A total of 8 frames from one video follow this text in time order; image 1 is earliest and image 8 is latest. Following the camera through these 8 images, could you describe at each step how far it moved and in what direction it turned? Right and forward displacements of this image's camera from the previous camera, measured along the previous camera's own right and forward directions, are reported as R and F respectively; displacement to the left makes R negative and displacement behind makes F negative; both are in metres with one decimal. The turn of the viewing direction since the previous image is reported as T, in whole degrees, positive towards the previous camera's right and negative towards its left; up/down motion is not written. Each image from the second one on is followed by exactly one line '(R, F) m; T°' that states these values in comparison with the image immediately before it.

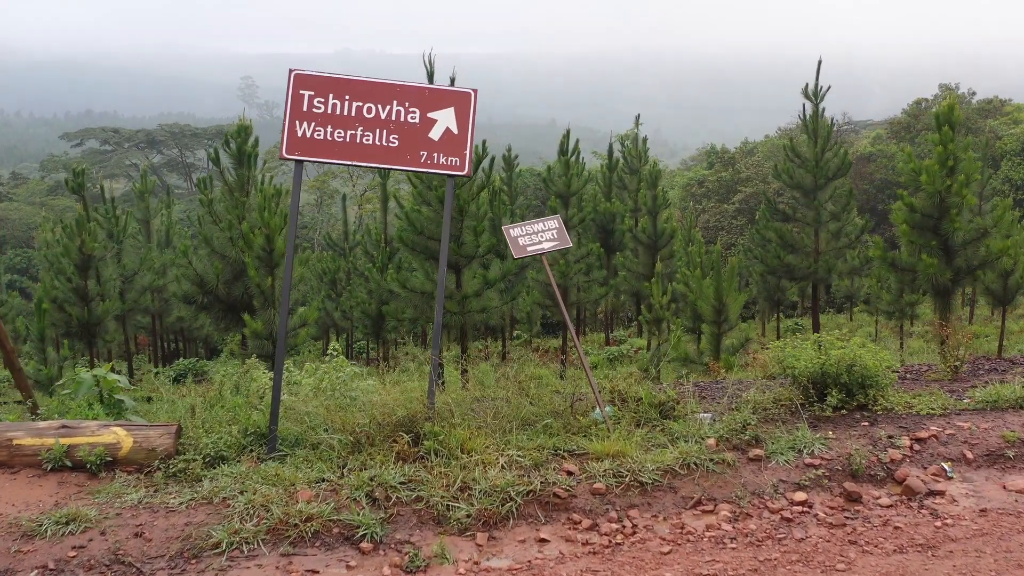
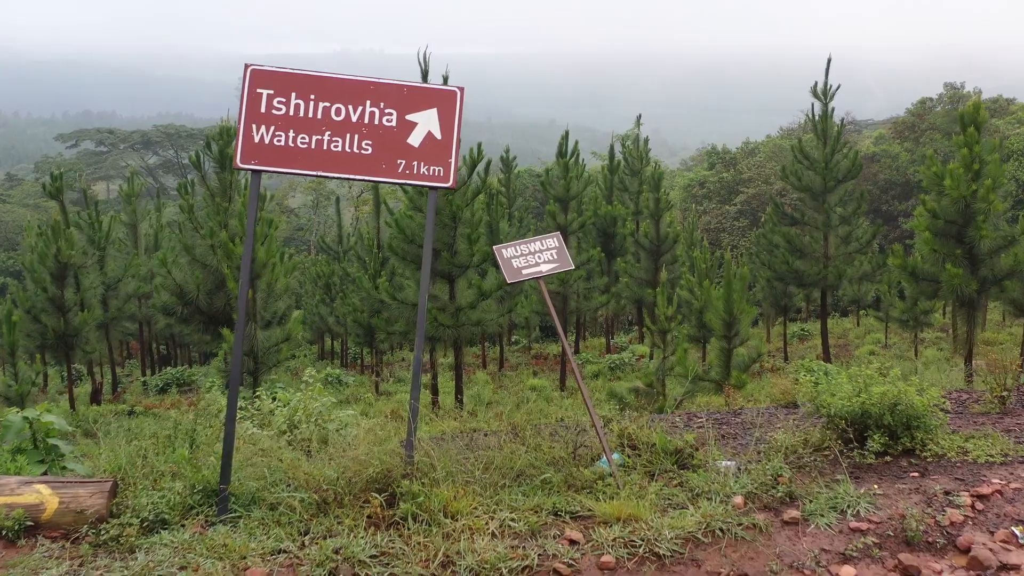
(0.0, +0.6) m; 0°
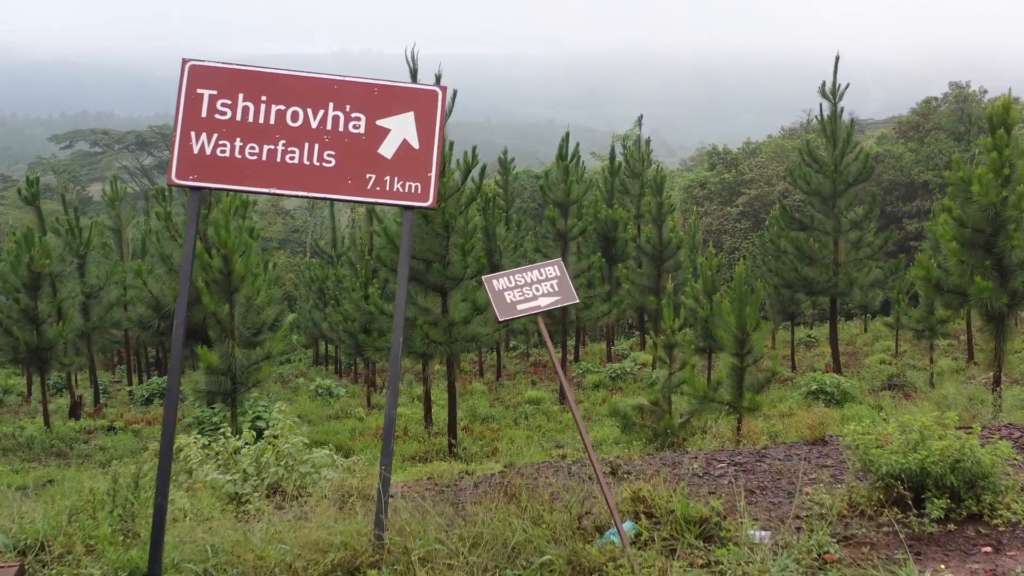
(0.0, +0.6) m; 0°
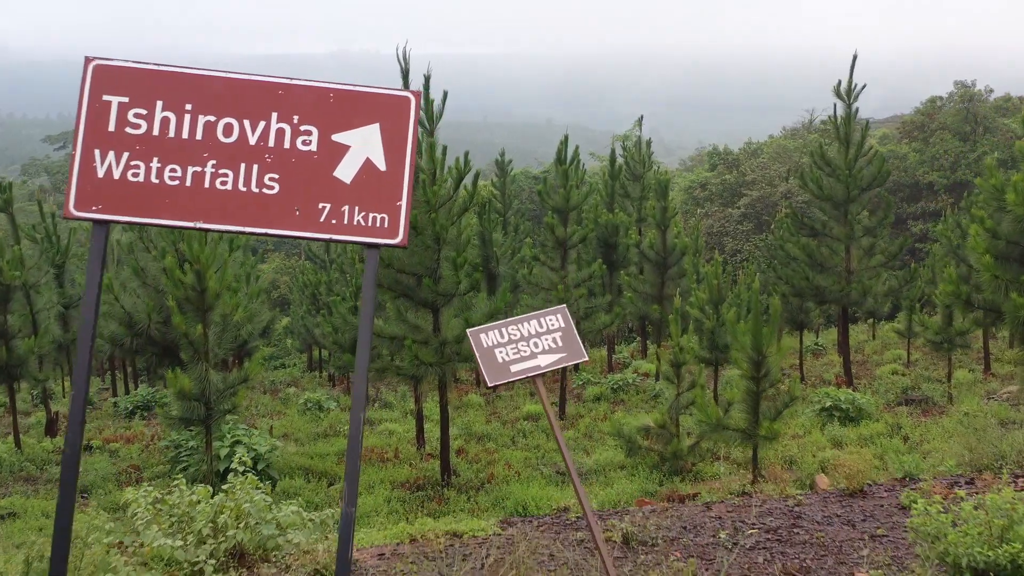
(0.0, +0.6) m; 0°
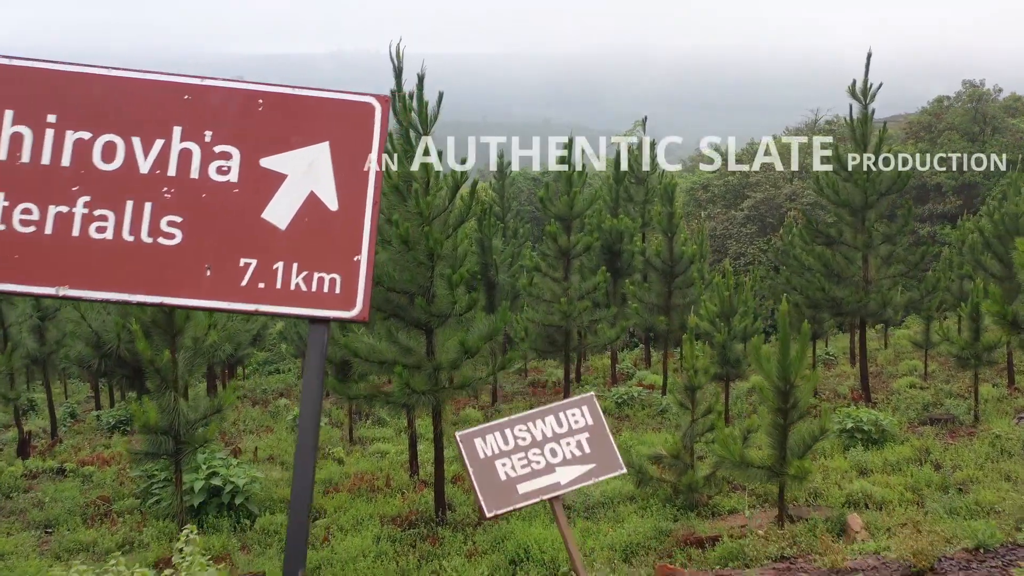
(0.0, +0.7) m; 0°
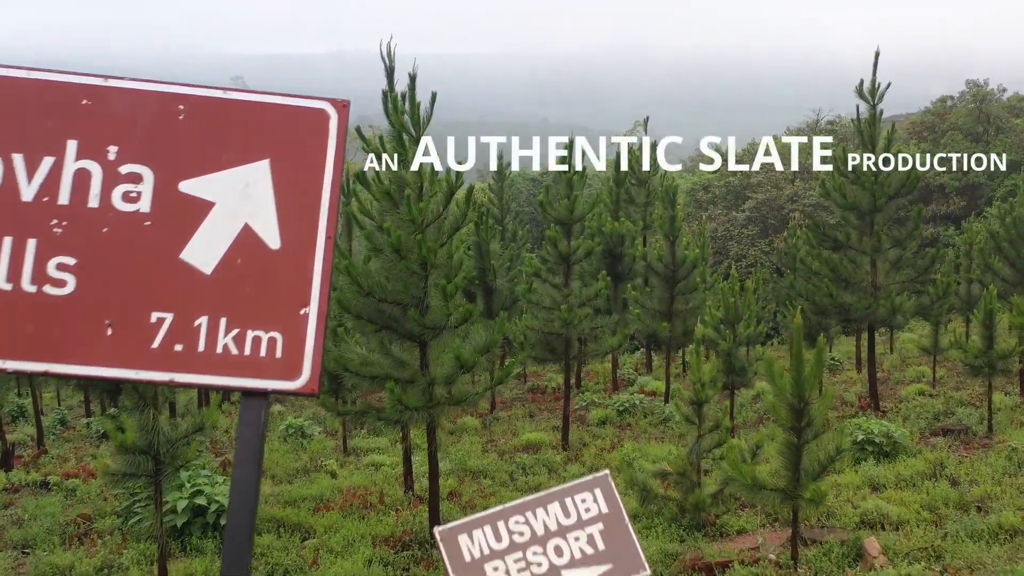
(0.0, +0.4) m; 0°
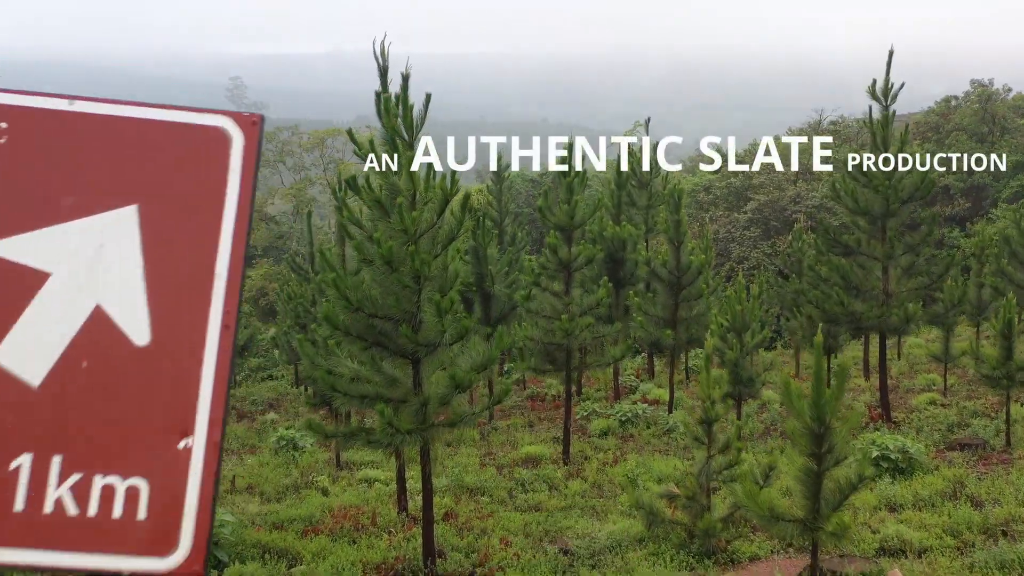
(0.0, +0.4) m; 0°
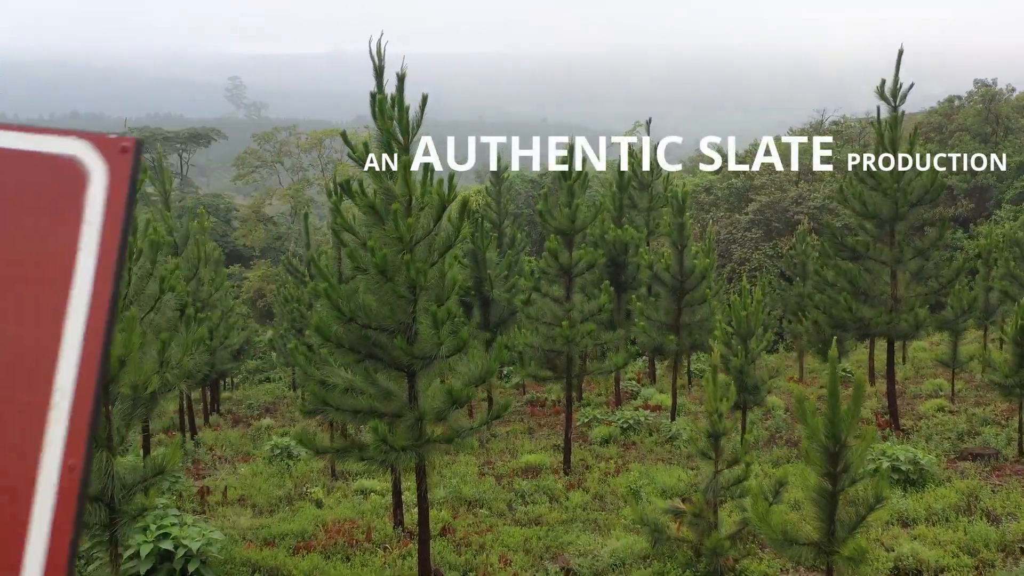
(0.0, +0.3) m; 0°
